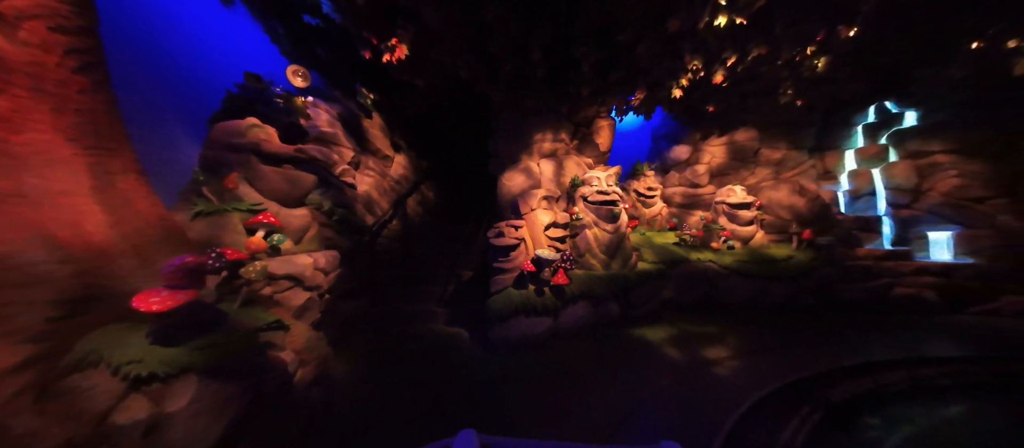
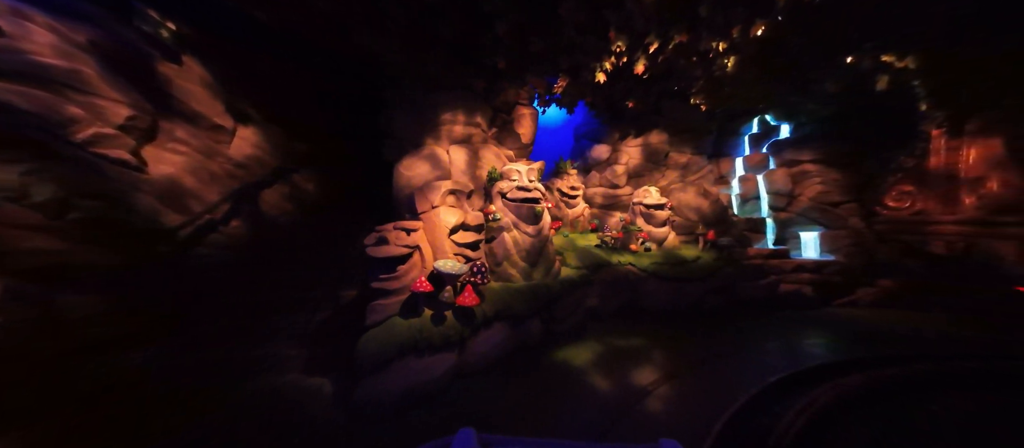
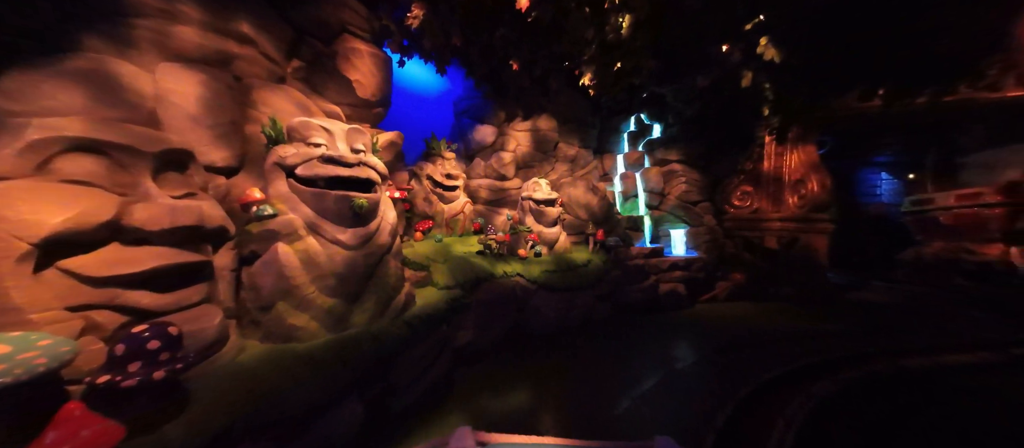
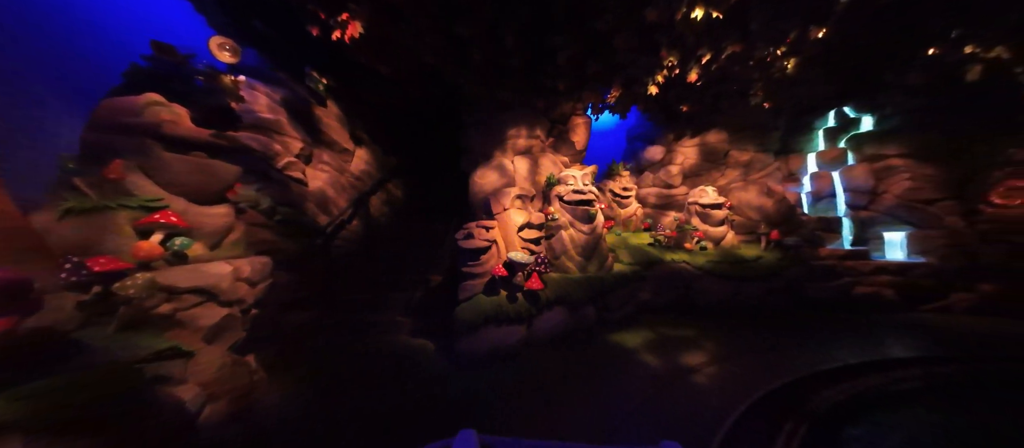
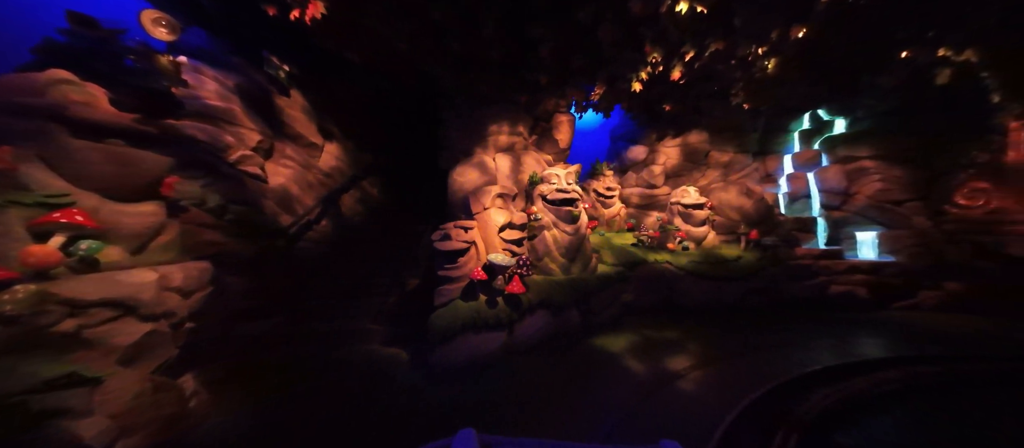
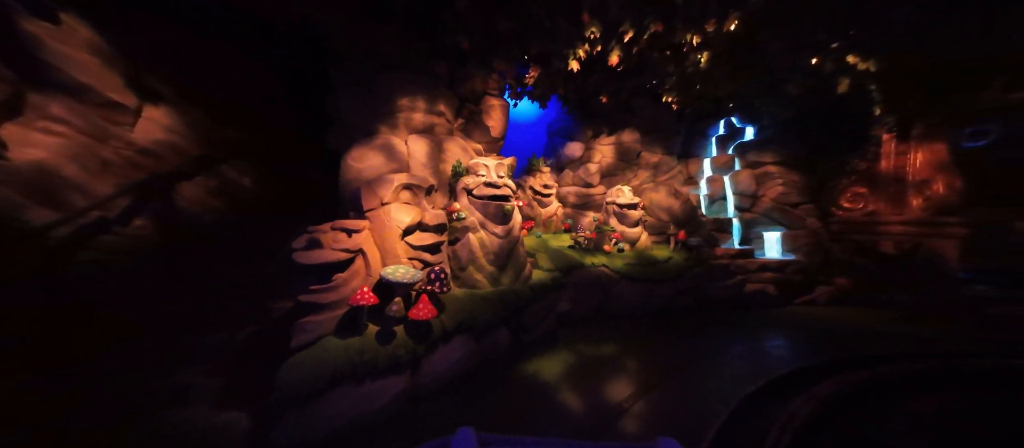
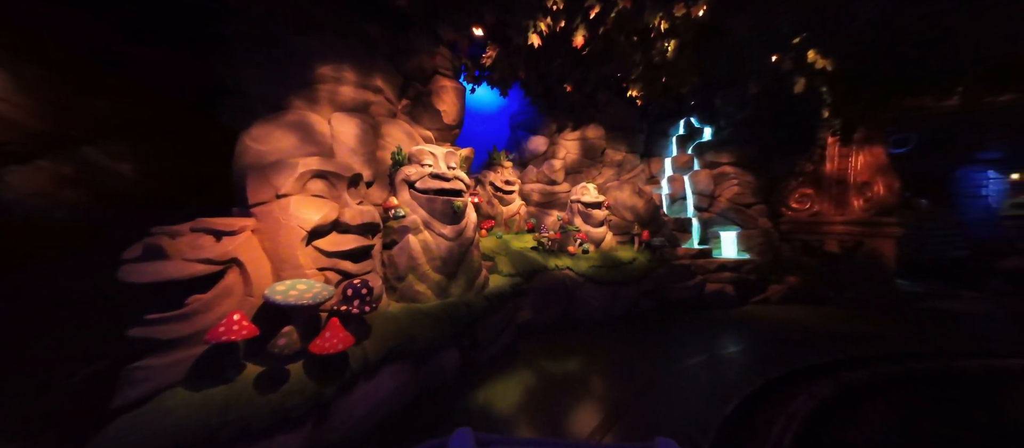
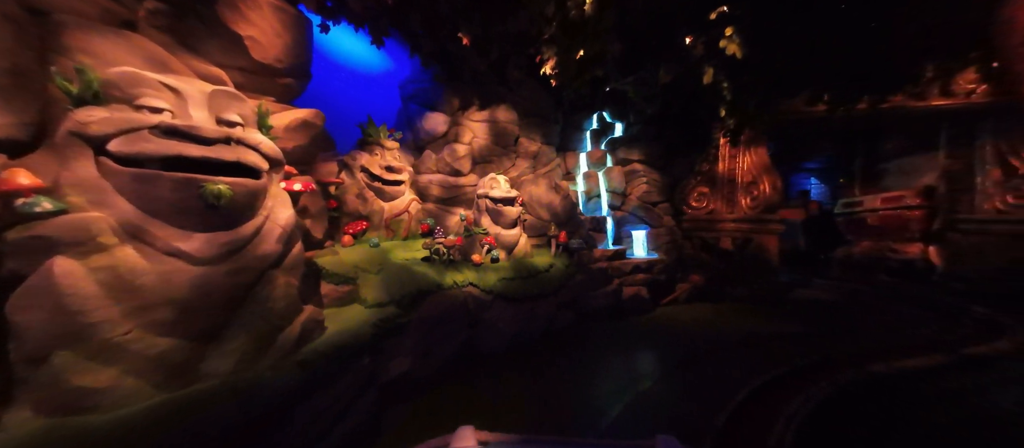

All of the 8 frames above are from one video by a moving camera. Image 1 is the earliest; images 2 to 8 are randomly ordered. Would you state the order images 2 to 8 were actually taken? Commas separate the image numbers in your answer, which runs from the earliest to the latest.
4, 5, 2, 6, 7, 3, 8
